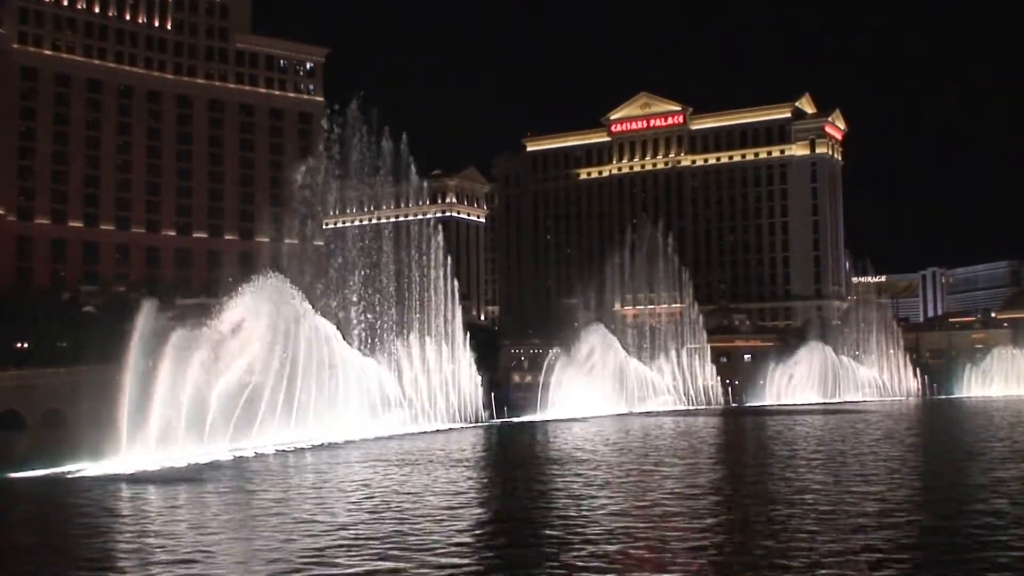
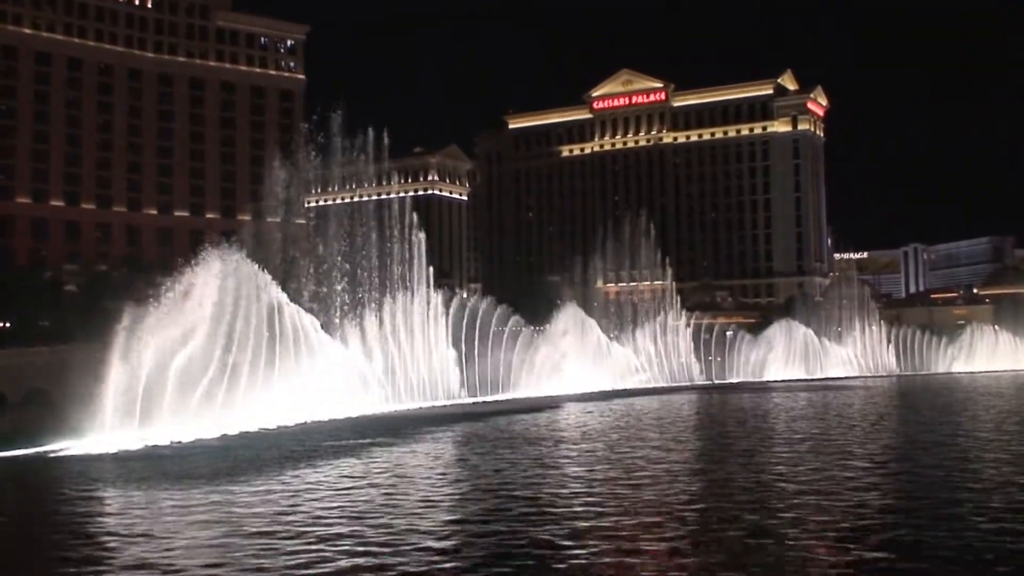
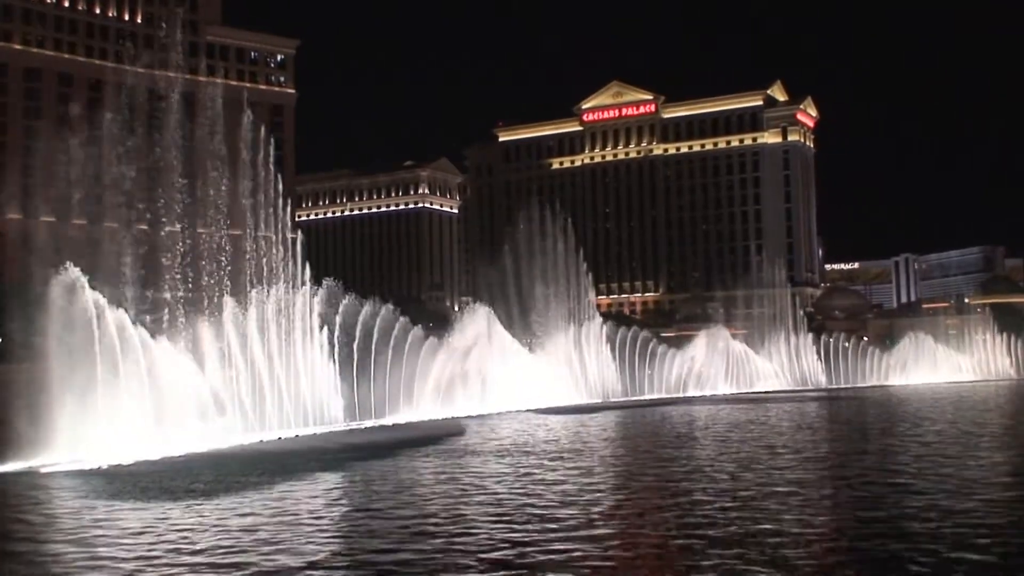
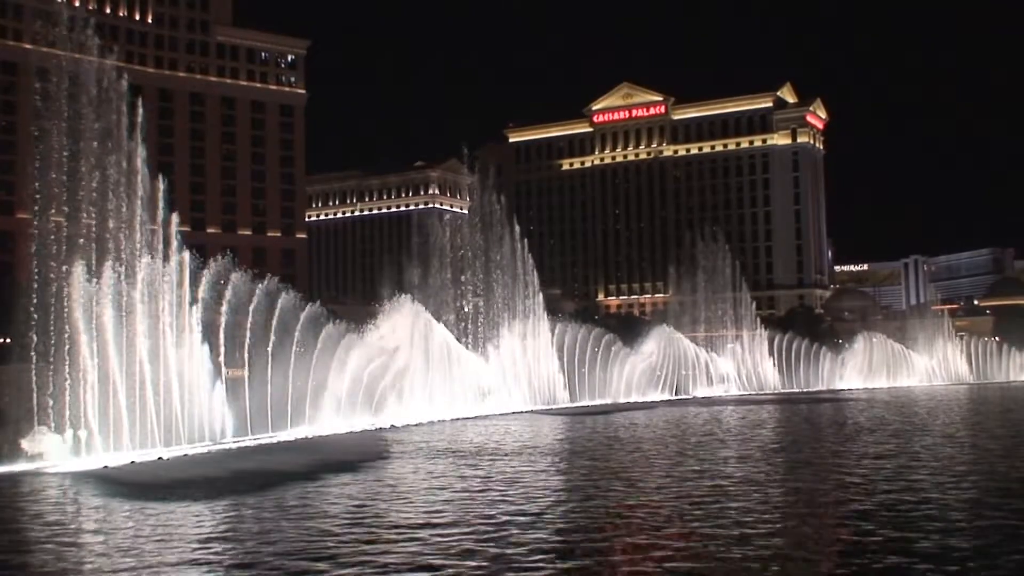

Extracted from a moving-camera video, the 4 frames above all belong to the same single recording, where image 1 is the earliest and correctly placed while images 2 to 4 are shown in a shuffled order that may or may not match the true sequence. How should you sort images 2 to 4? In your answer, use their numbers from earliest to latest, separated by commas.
4, 3, 2
